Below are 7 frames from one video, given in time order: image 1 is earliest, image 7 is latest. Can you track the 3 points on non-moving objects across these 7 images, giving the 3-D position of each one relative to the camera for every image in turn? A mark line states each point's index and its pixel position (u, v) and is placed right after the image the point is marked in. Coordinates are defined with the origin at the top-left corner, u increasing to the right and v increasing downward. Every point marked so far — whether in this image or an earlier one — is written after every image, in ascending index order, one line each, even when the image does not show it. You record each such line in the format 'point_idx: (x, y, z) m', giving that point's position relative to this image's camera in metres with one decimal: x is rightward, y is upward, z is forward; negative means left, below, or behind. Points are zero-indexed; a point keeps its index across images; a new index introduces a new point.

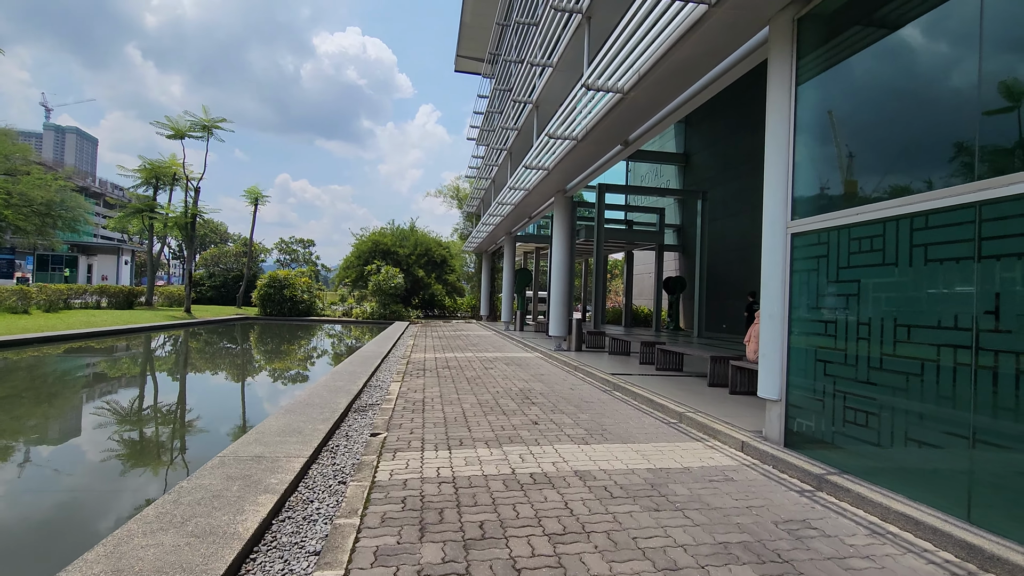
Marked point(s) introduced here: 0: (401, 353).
0: (-2.2, -1.3, +10.1) m
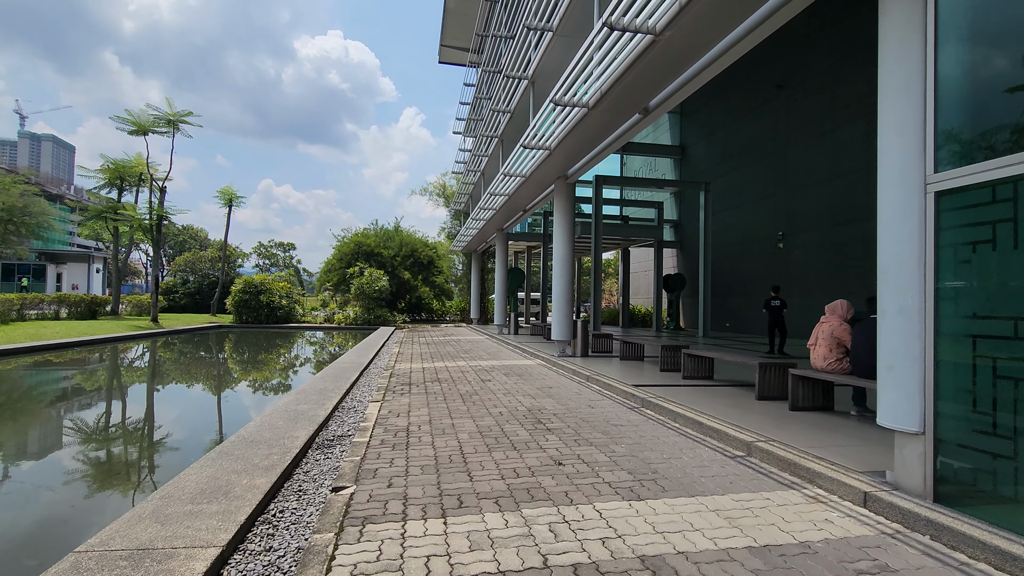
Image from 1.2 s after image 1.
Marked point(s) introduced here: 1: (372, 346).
0: (-2.2, -1.3, +9.0) m
1: (-3.0, -1.3, +11.5) m
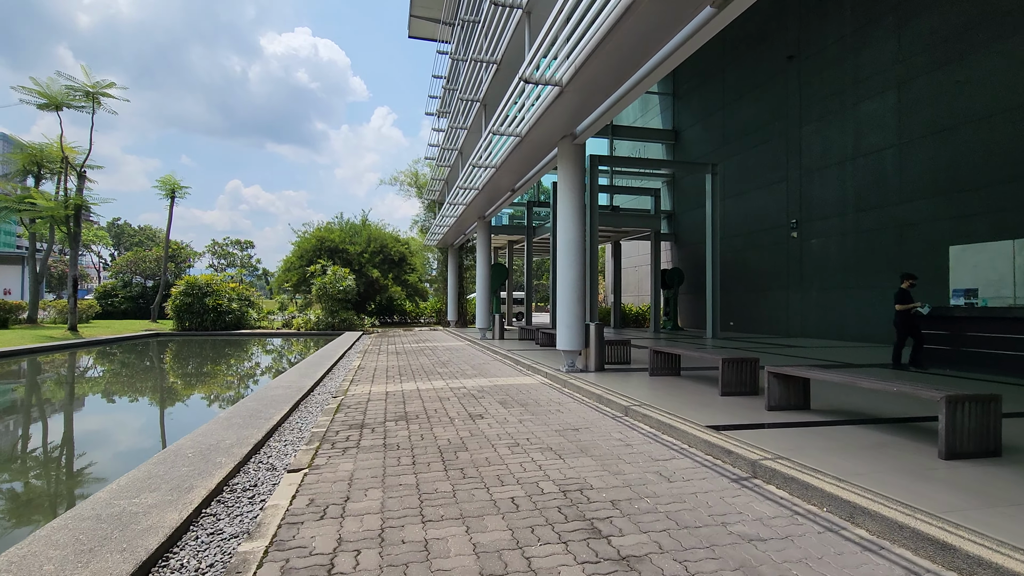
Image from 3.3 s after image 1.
0: (-2.3, -1.3, +6.7) m
1: (-3.2, -1.3, +9.3) m
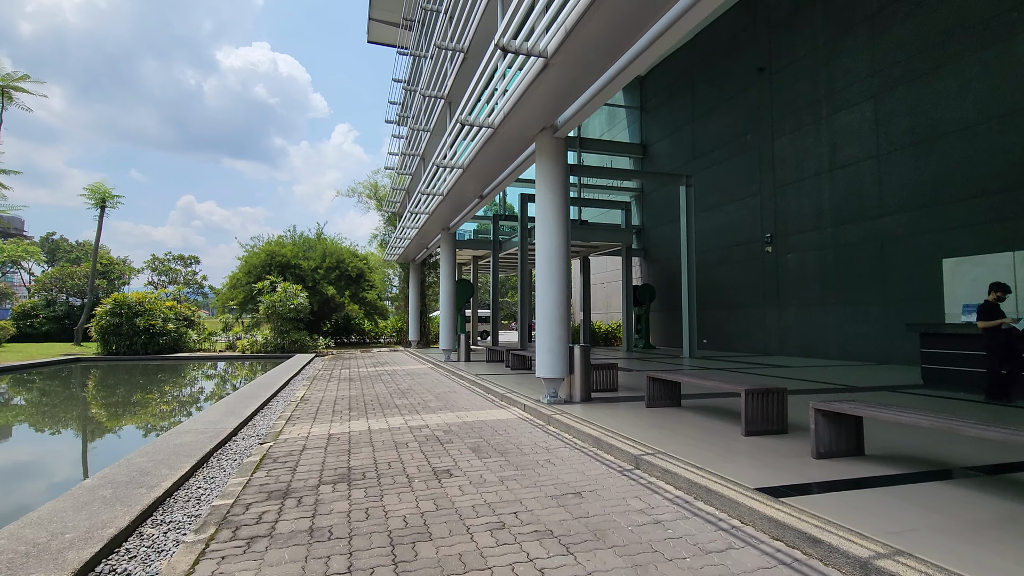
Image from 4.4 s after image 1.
0: (-2.6, -1.5, +5.5) m
1: (-3.7, -1.5, +8.0) m
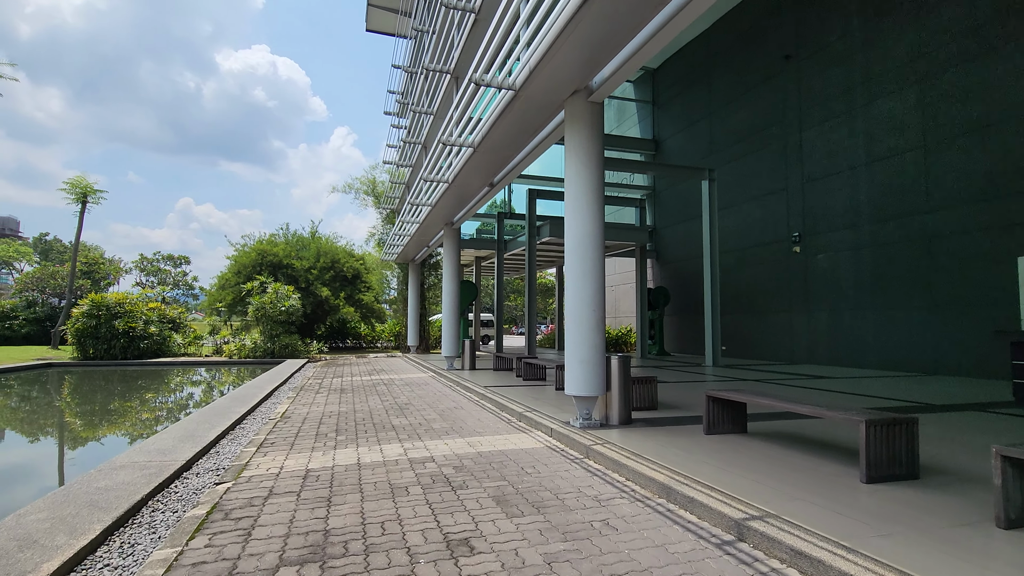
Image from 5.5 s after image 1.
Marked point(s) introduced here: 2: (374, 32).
0: (-2.4, -1.4, +4.4) m
1: (-3.5, -1.5, +6.9) m
2: (-4.9, +9.1, +18.4) m
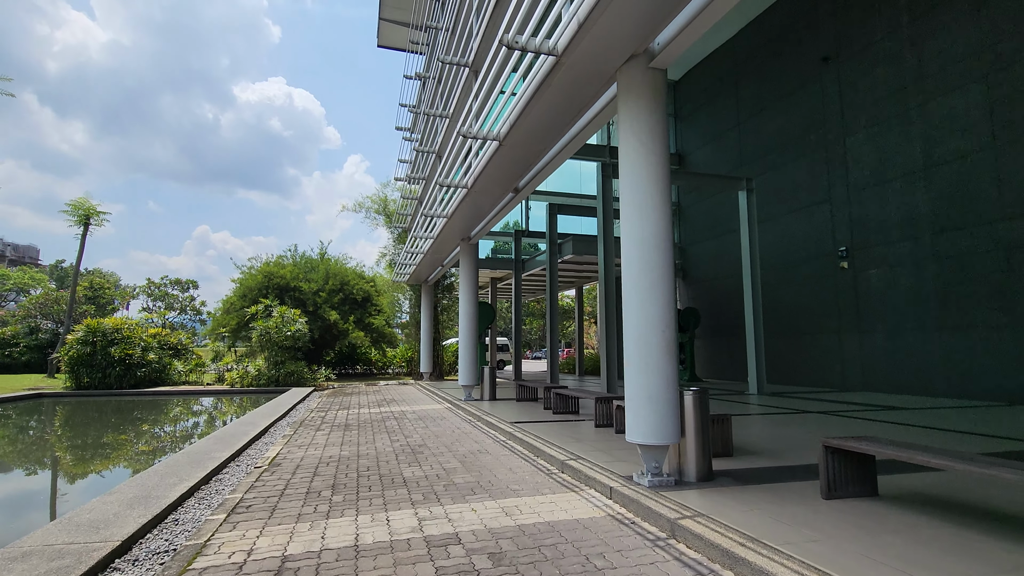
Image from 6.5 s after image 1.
0: (-2.1, -1.5, +3.4) m
1: (-3.1, -1.8, +5.8) m
2: (-4.3, +8.3, +17.9) m
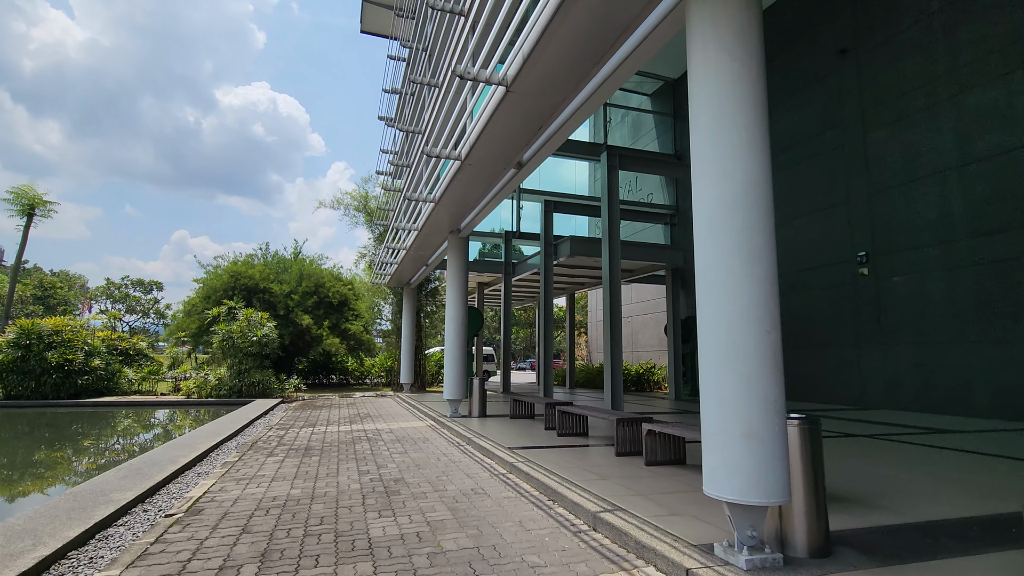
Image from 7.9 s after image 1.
0: (-2.0, -1.4, +2.0) m
1: (-3.1, -1.6, +4.4) m
2: (-4.6, +8.2, +16.6) m
